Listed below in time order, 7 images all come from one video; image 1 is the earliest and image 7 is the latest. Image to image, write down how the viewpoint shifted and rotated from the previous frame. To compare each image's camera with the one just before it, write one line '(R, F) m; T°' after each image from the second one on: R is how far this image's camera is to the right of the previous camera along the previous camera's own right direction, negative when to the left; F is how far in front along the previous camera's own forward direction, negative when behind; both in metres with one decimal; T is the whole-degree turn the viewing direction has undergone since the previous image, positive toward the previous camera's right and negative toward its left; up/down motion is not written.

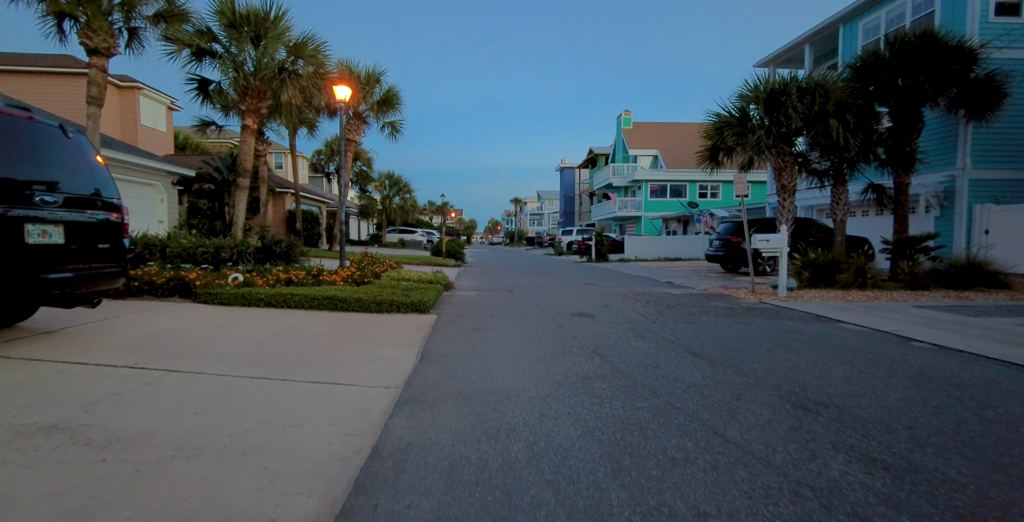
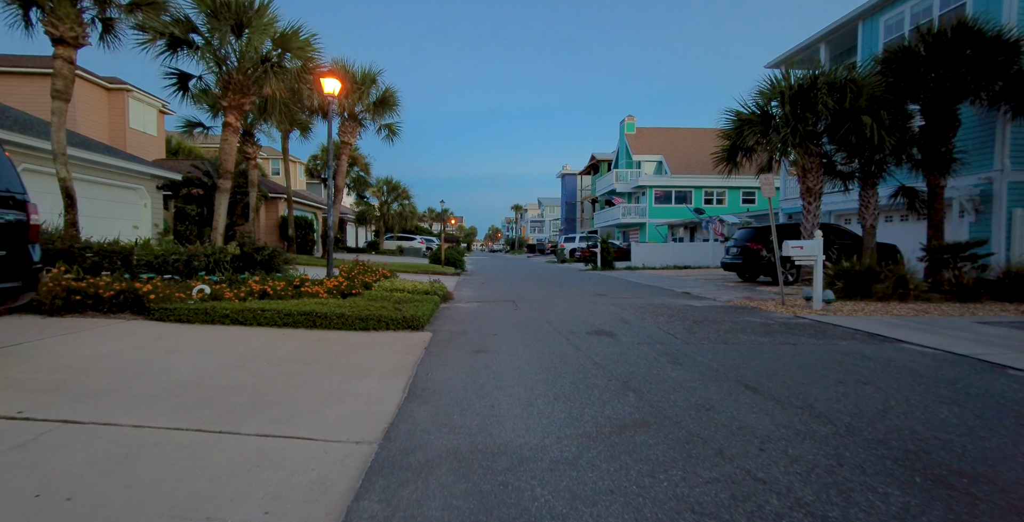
(-0.1, +1.1) m; 0°
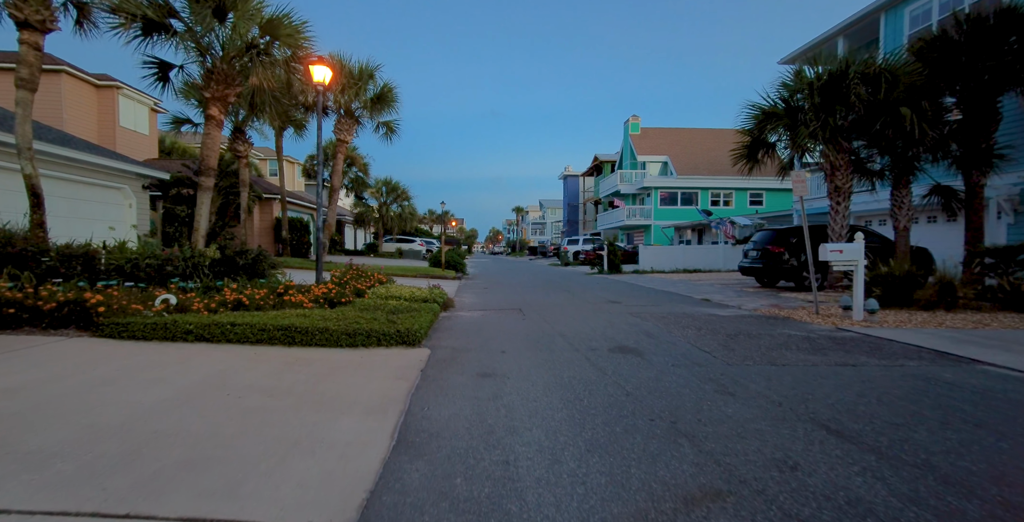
(-0.1, +1.0) m; 0°
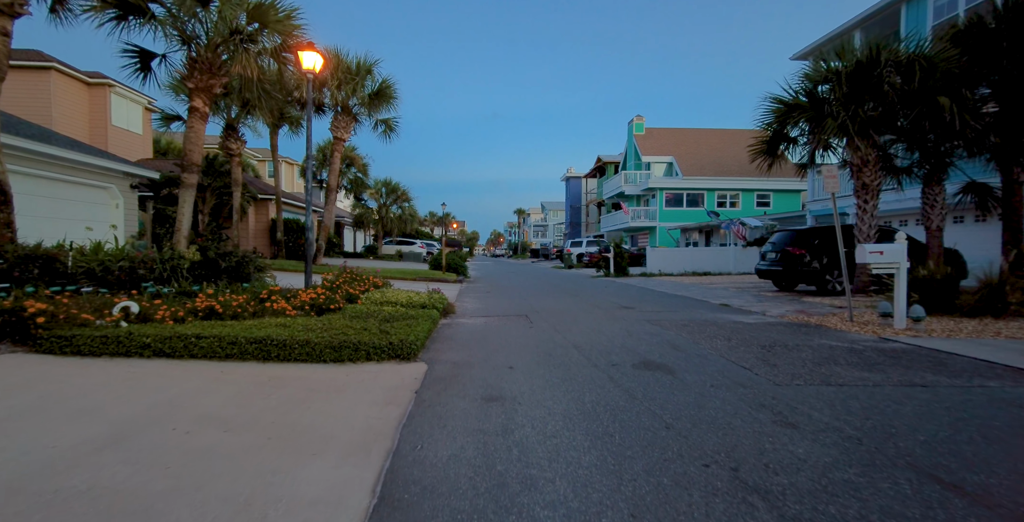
(-0.1, +0.8) m; 0°
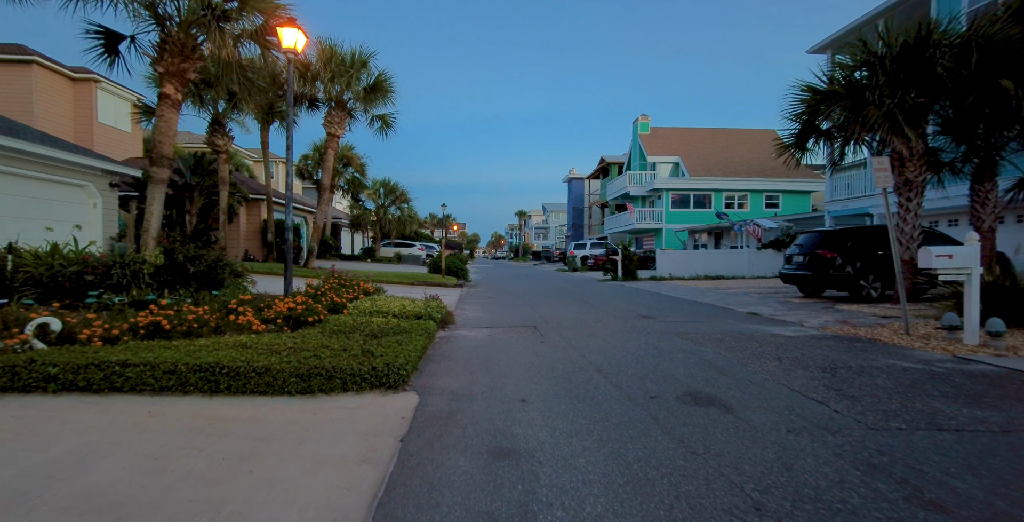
(-0.1, +1.1) m; 0°
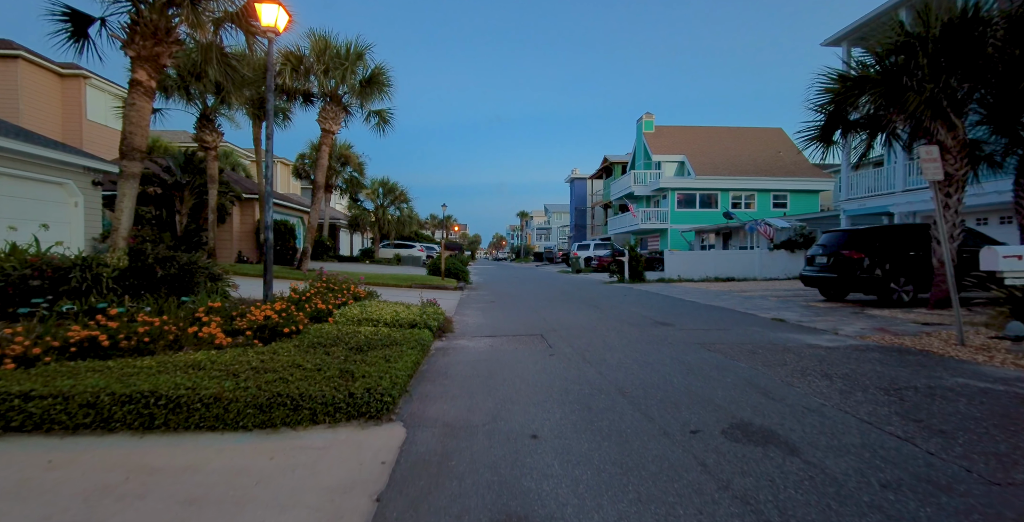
(-0.1, +0.9) m; 0°
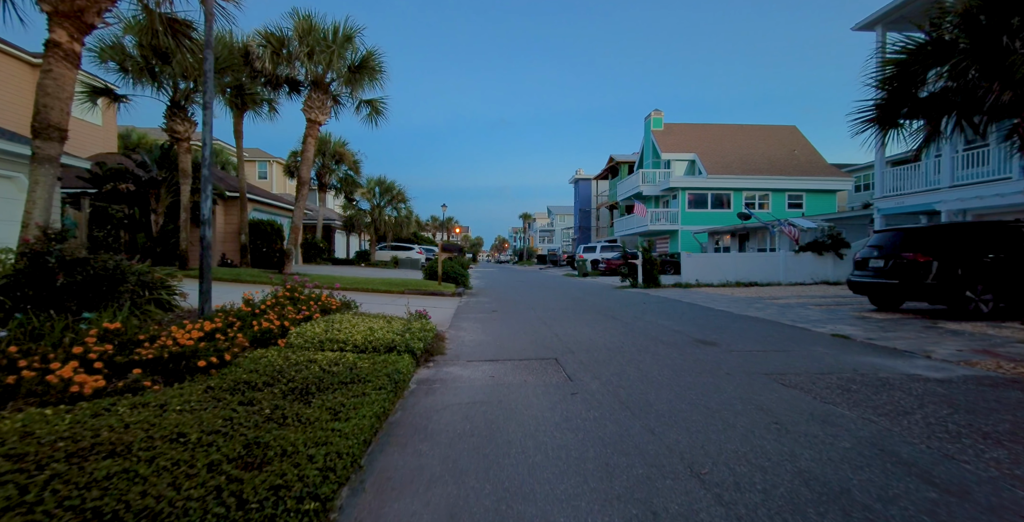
(-0.1, +1.7) m; 0°
